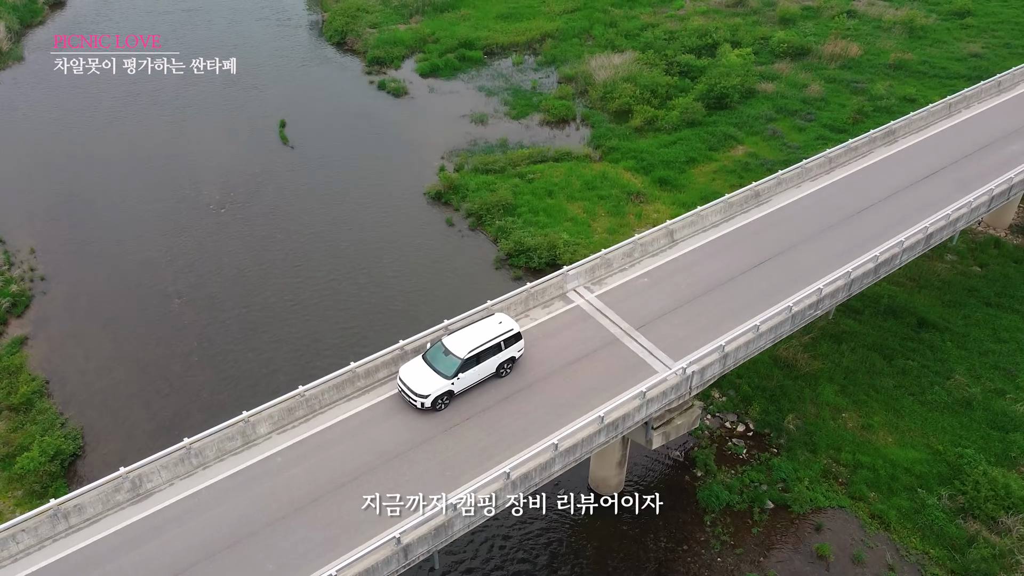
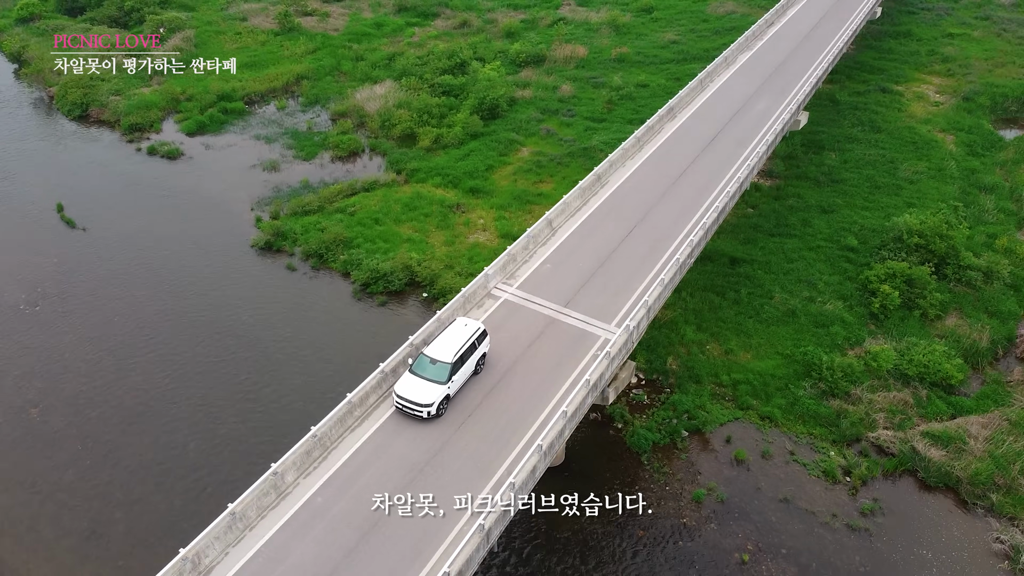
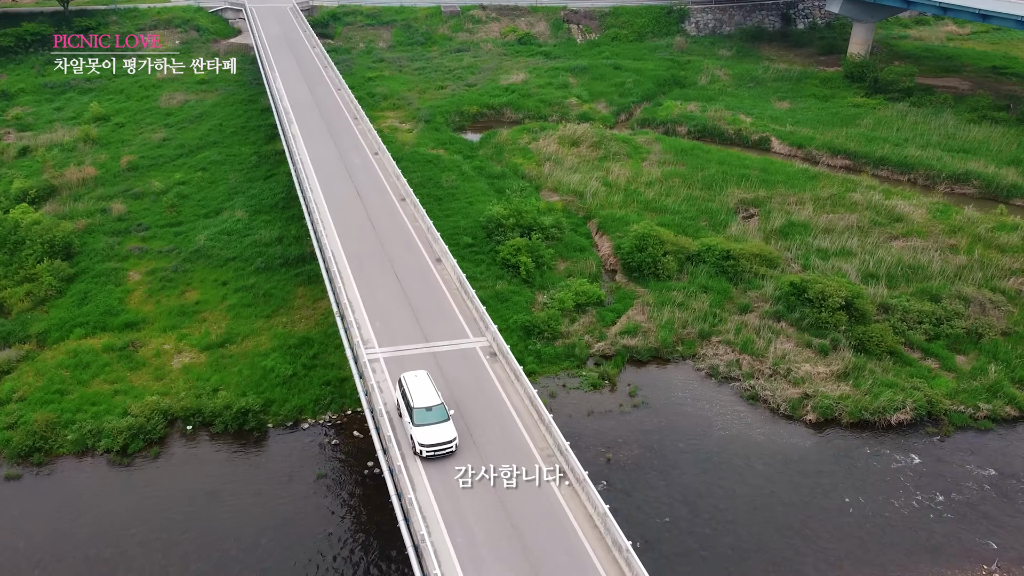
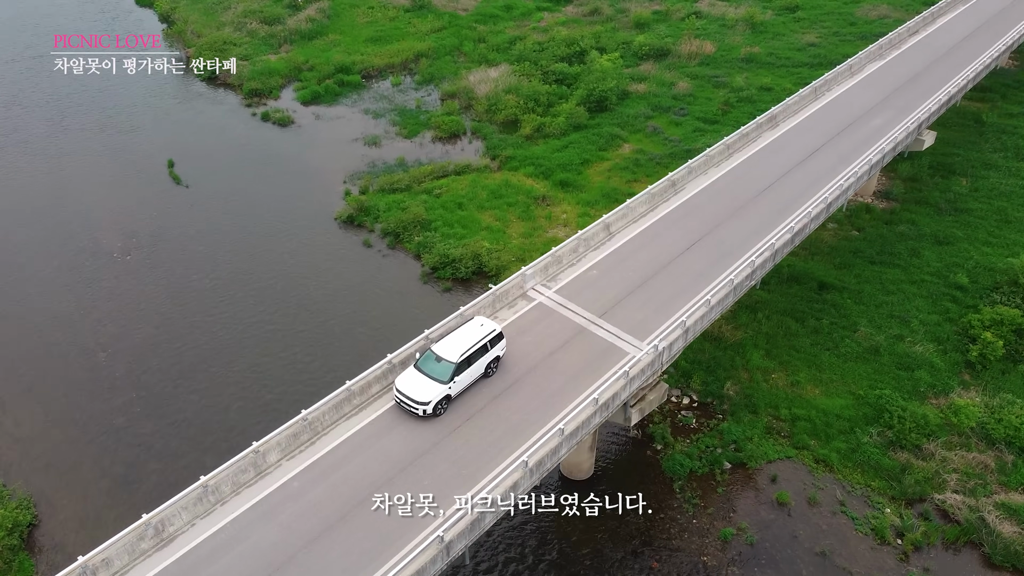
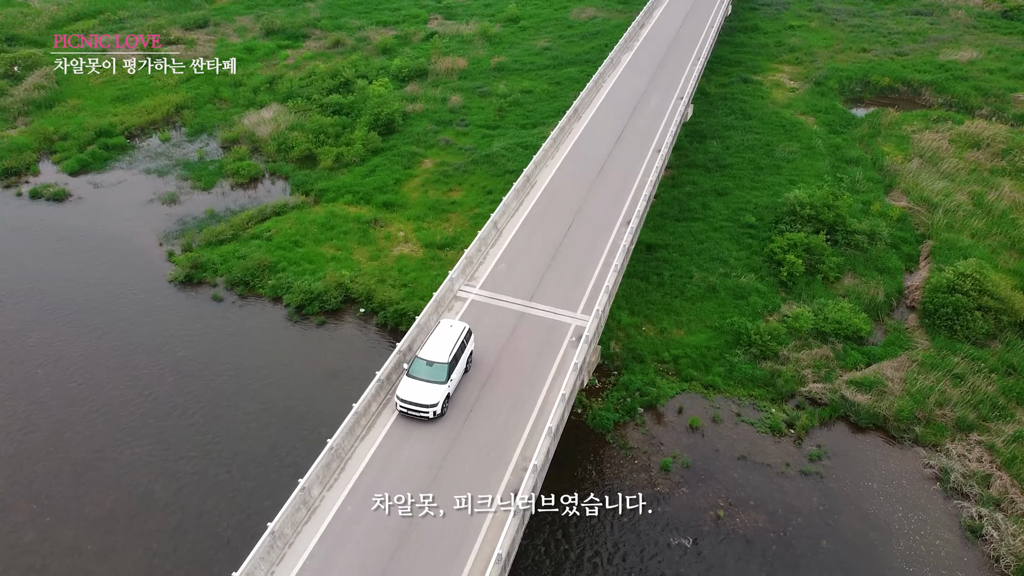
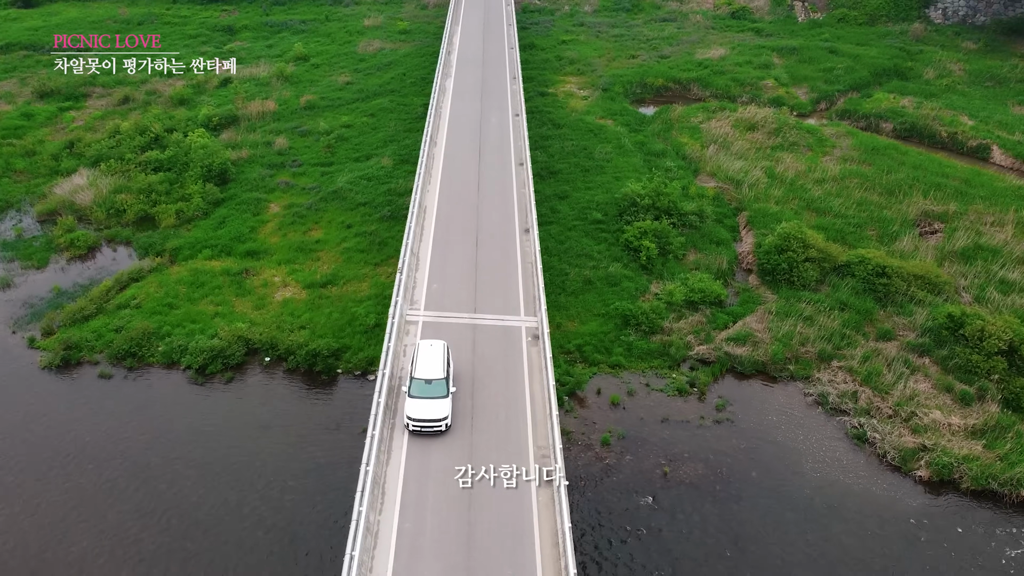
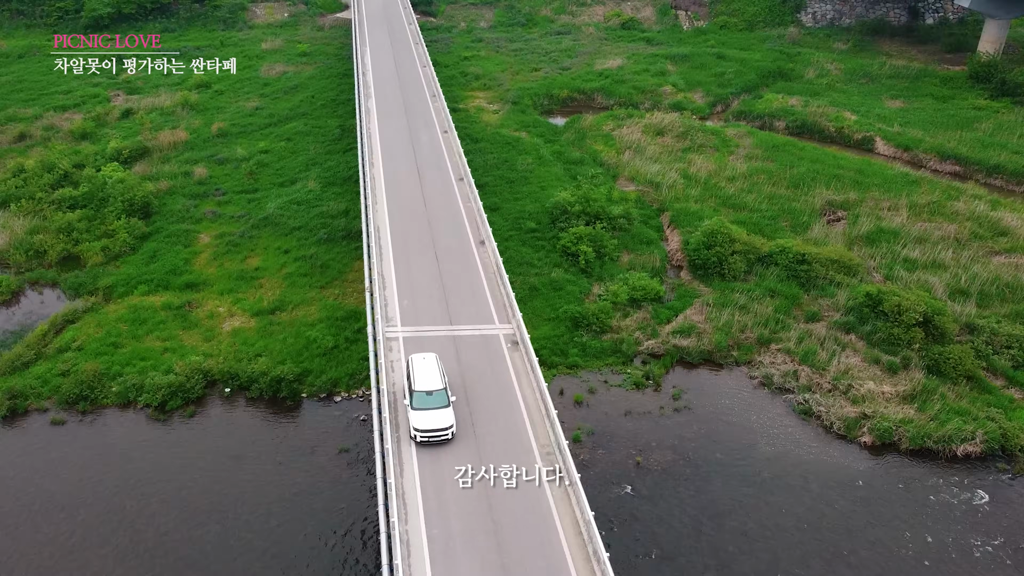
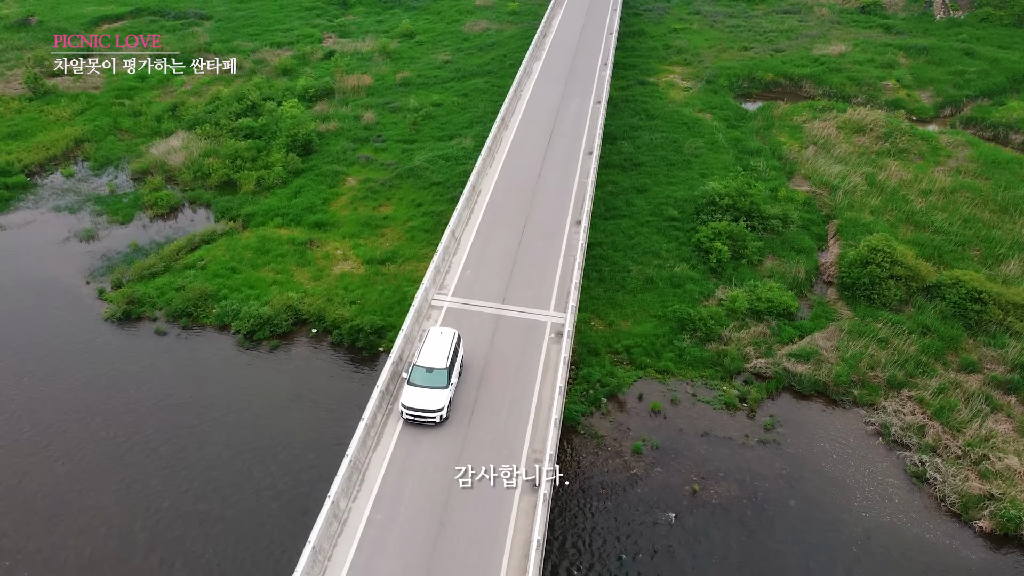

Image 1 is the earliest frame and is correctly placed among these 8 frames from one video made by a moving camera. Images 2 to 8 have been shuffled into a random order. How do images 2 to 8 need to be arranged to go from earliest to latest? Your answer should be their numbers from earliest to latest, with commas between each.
4, 2, 5, 8, 6, 7, 3
